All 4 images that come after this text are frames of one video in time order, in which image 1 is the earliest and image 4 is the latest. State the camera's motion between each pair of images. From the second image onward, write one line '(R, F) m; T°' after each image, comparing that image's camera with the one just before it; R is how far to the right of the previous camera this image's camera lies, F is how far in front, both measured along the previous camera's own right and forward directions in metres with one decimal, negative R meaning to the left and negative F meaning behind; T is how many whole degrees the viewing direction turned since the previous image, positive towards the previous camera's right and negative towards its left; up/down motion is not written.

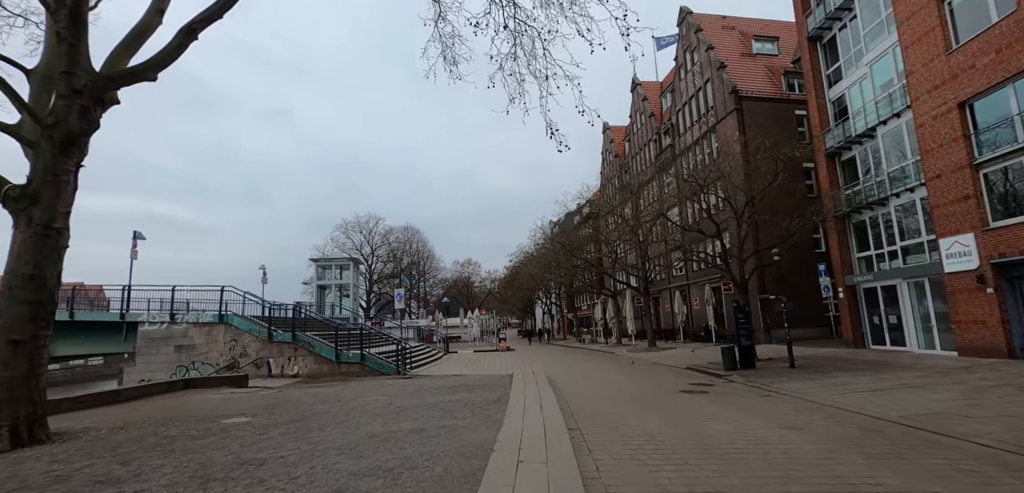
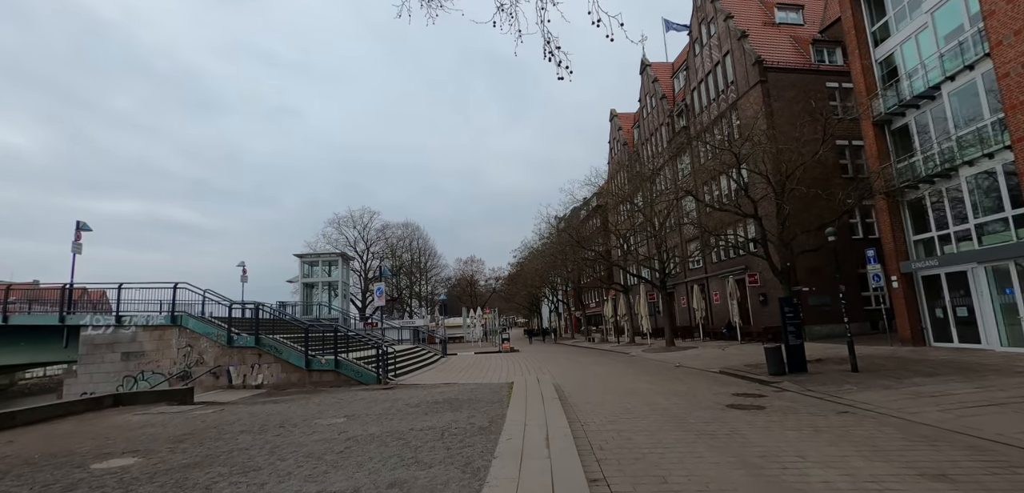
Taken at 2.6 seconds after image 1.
(+0.2, +2.8) m; -1°
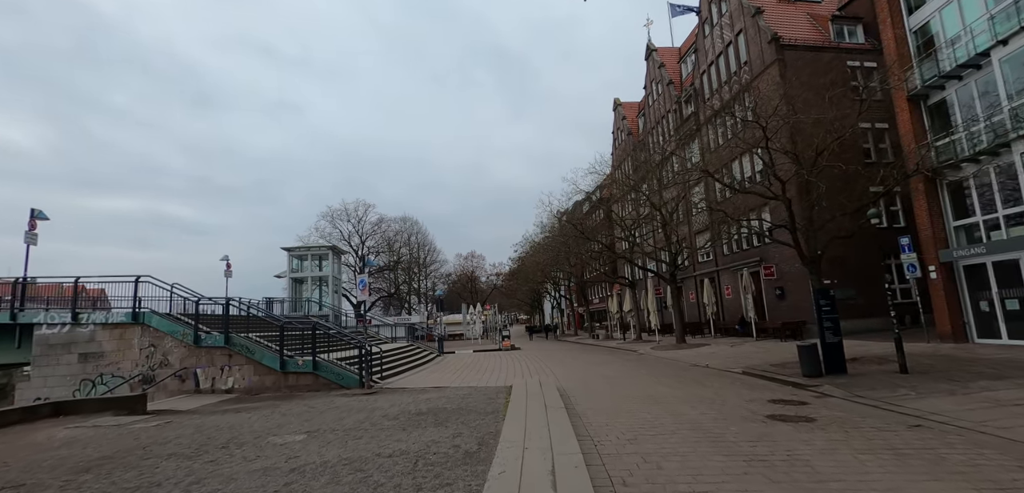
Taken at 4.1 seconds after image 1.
(+0.1, +1.7) m; 0°
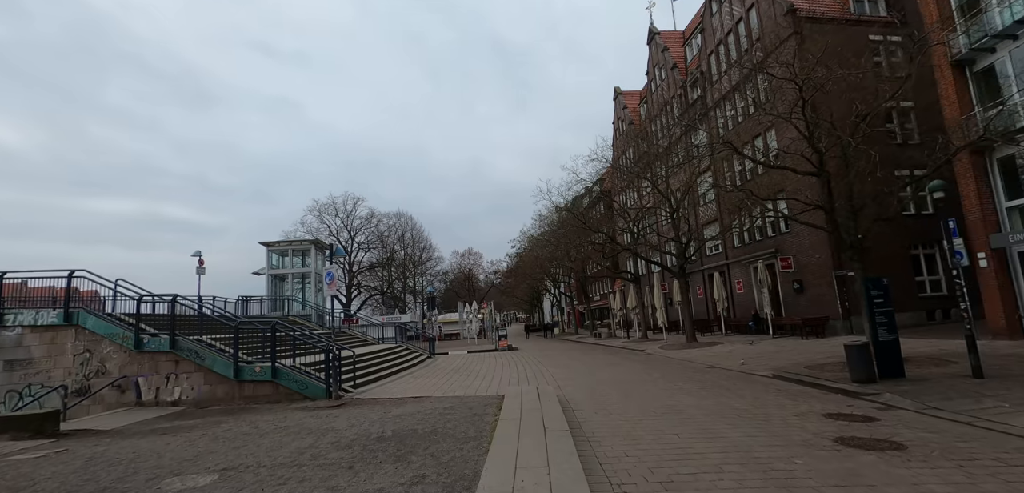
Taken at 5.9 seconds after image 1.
(+0.2, +2.0) m; 0°
